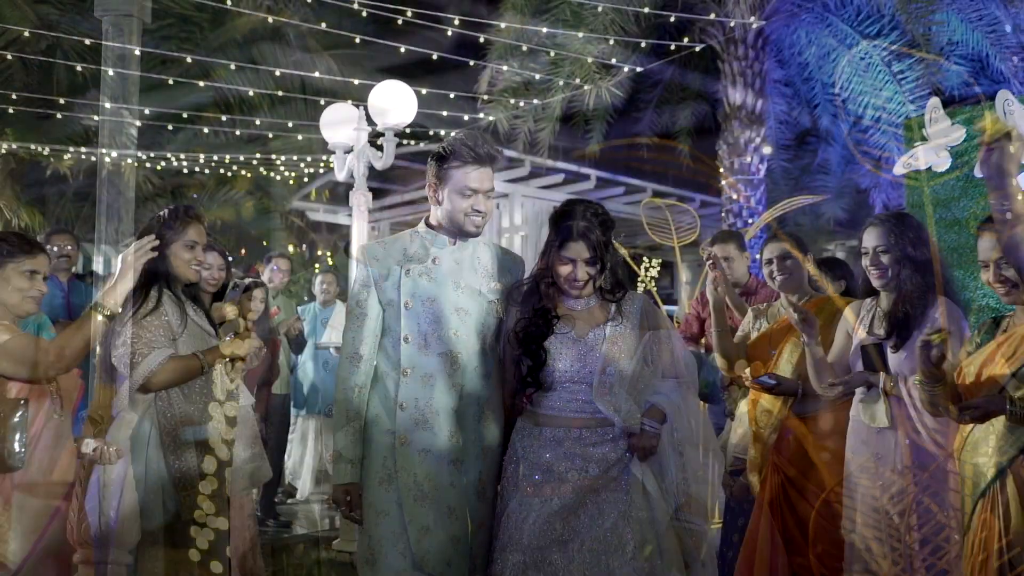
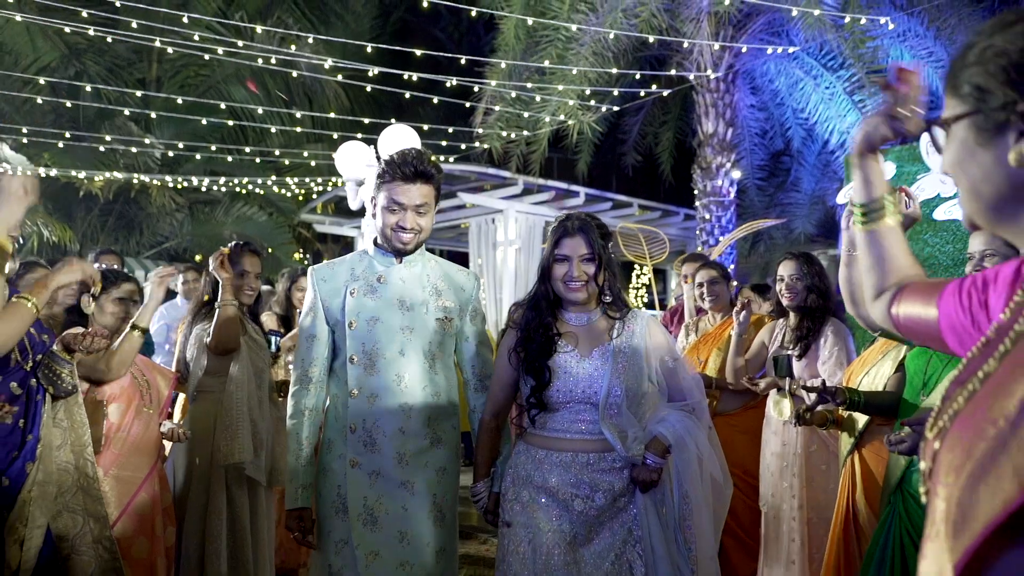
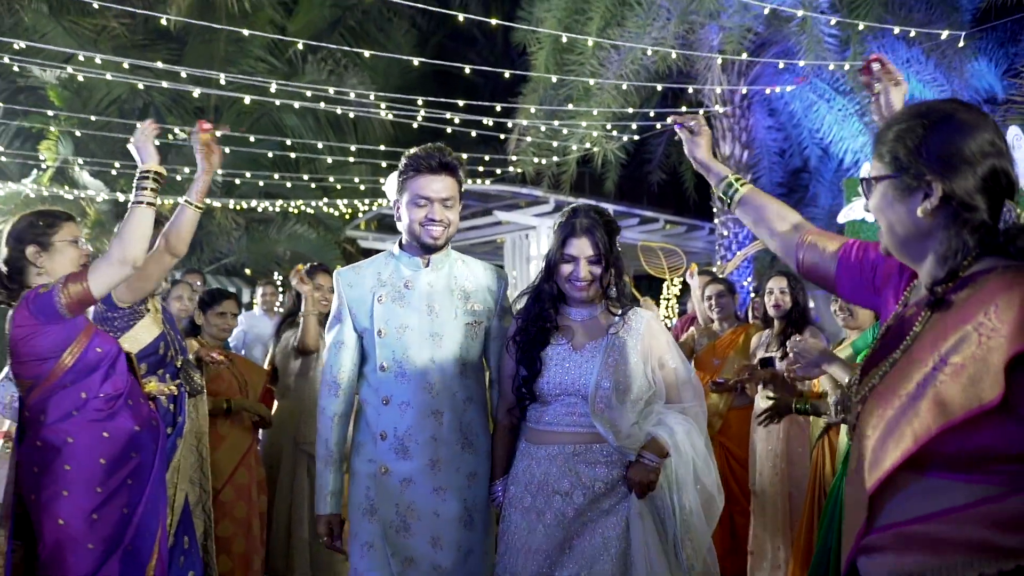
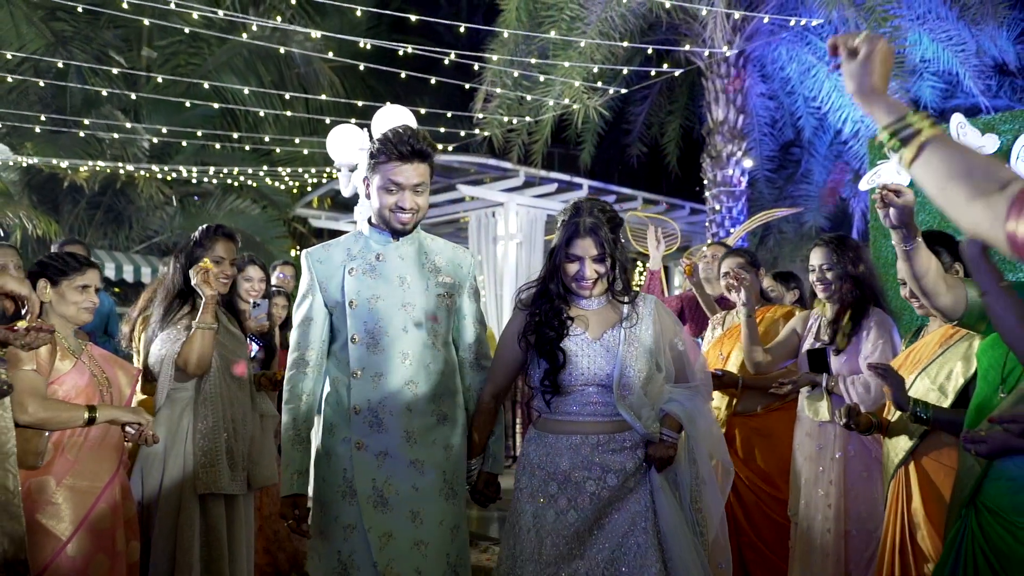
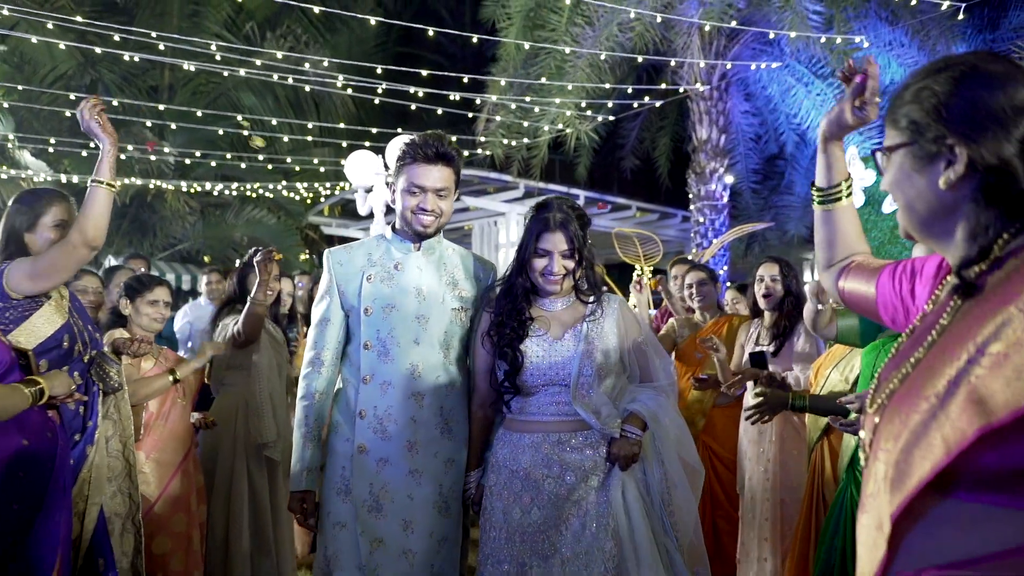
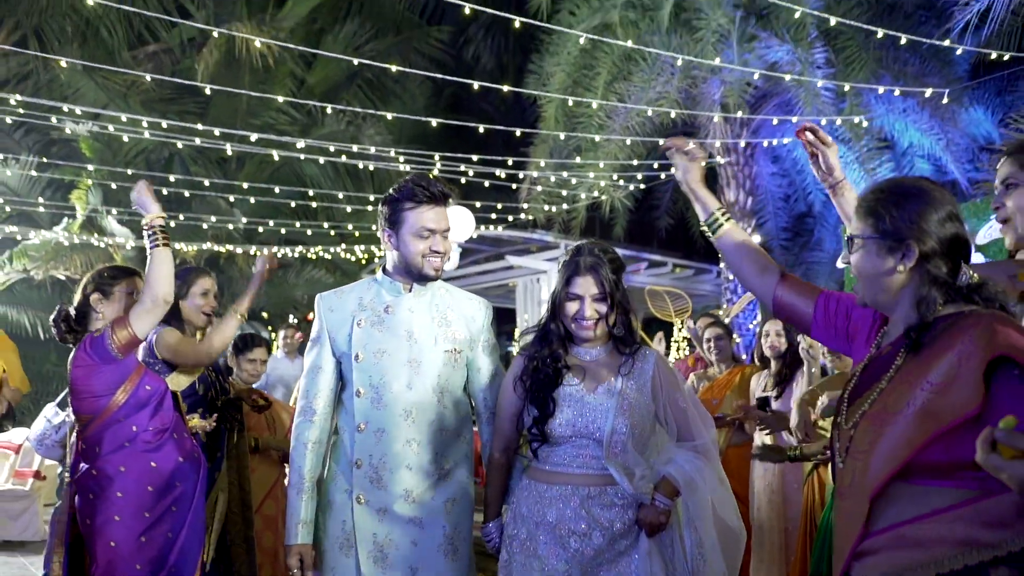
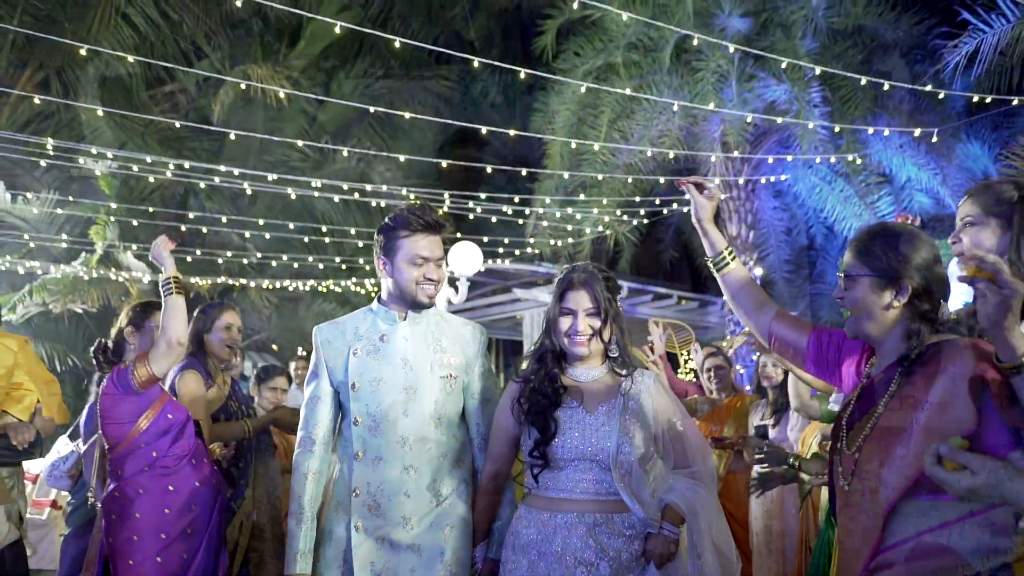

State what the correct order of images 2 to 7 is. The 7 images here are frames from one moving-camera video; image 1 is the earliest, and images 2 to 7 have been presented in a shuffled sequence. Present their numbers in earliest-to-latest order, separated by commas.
4, 2, 5, 3, 6, 7
